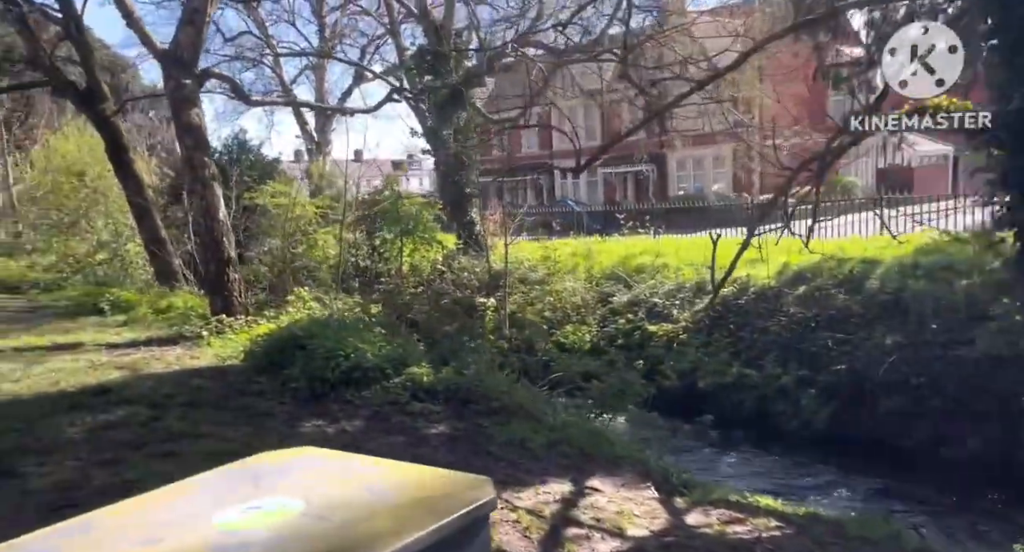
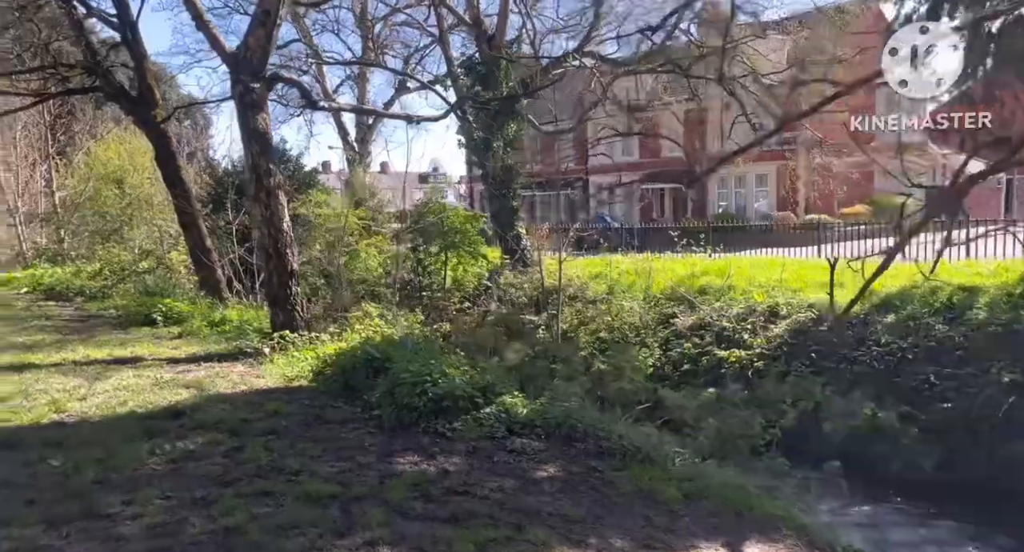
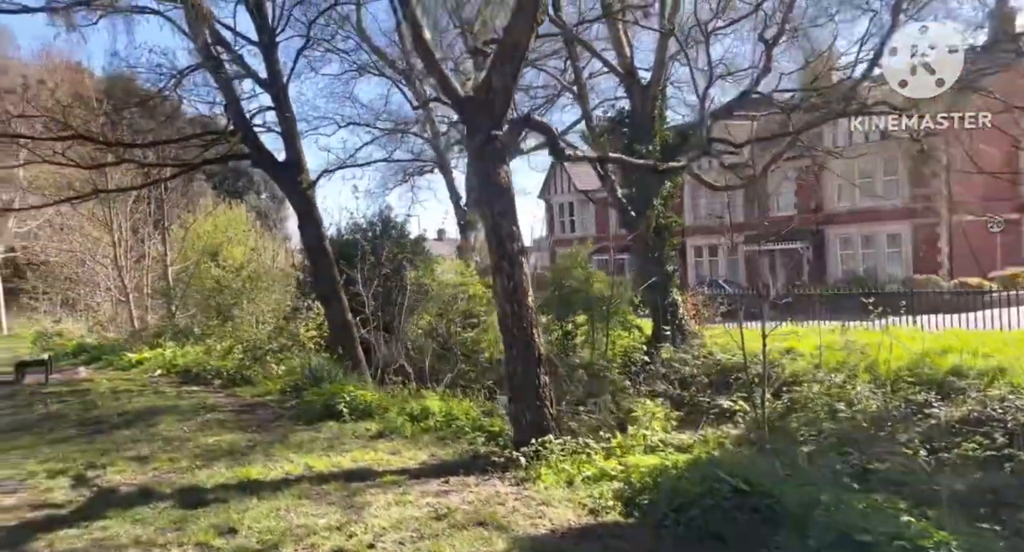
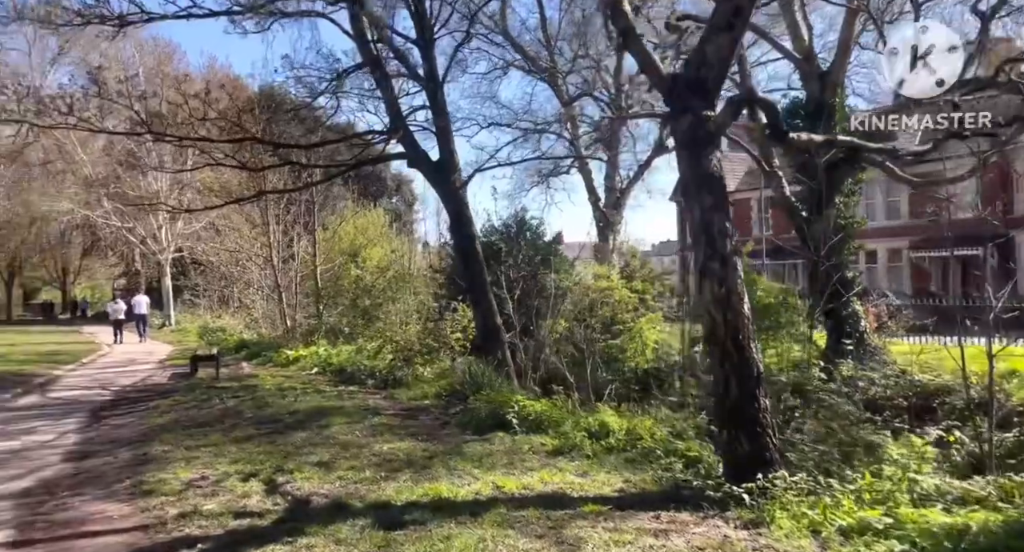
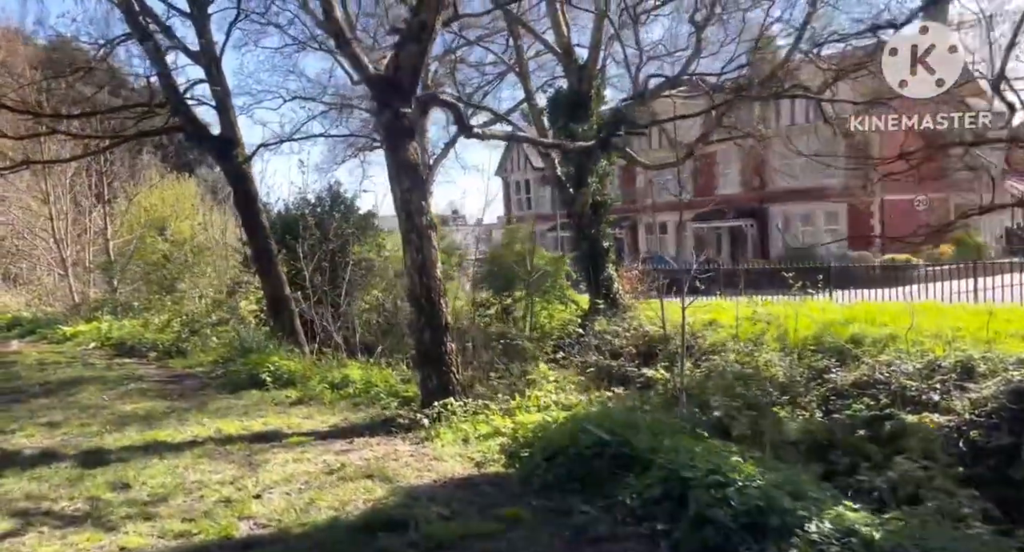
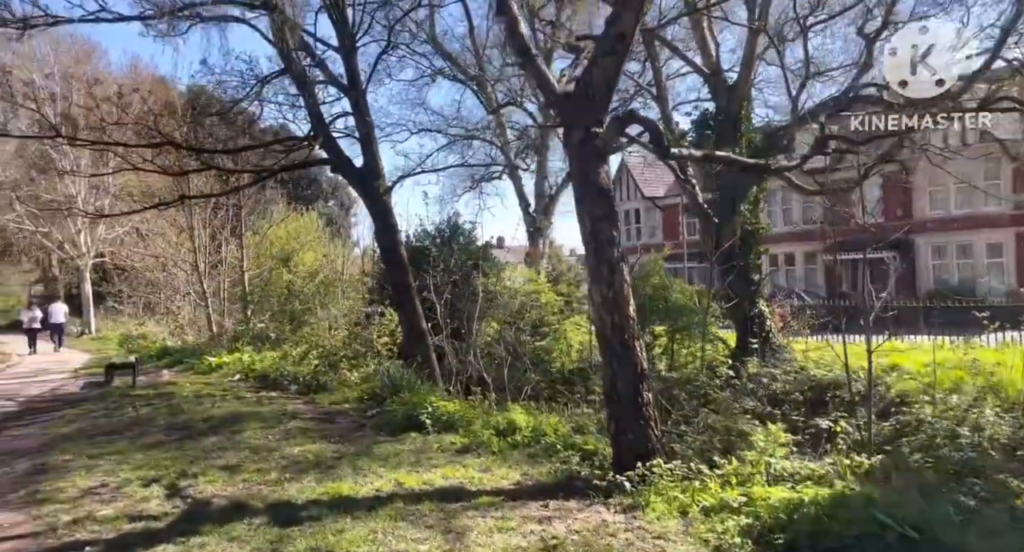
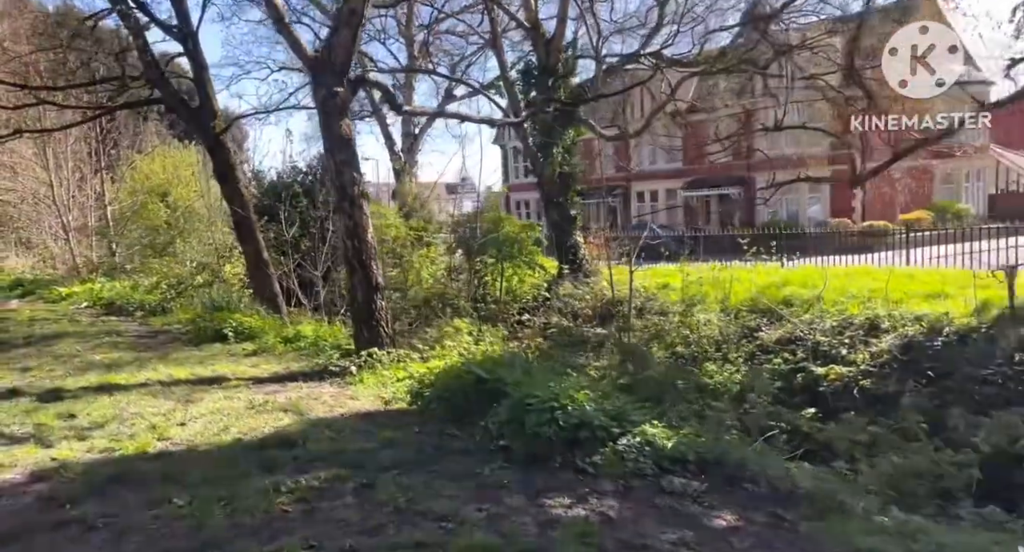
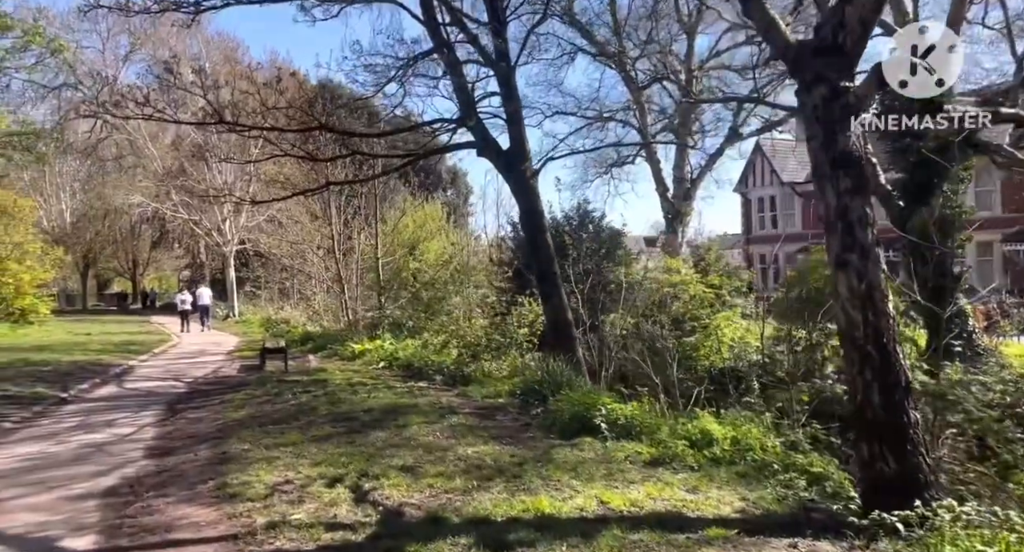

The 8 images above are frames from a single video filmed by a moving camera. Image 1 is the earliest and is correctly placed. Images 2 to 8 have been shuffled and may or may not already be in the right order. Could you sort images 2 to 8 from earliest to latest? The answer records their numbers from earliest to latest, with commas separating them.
2, 7, 5, 3, 6, 4, 8
